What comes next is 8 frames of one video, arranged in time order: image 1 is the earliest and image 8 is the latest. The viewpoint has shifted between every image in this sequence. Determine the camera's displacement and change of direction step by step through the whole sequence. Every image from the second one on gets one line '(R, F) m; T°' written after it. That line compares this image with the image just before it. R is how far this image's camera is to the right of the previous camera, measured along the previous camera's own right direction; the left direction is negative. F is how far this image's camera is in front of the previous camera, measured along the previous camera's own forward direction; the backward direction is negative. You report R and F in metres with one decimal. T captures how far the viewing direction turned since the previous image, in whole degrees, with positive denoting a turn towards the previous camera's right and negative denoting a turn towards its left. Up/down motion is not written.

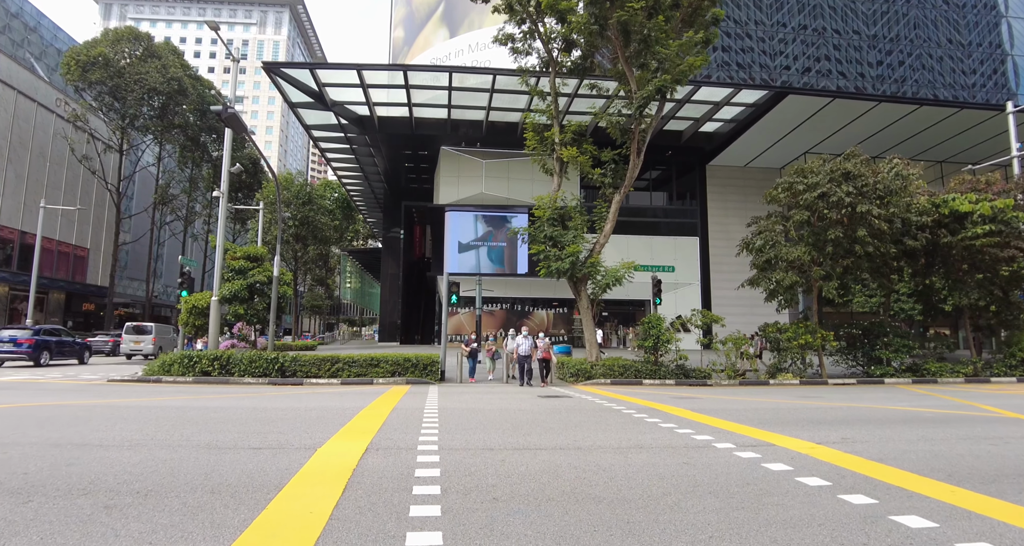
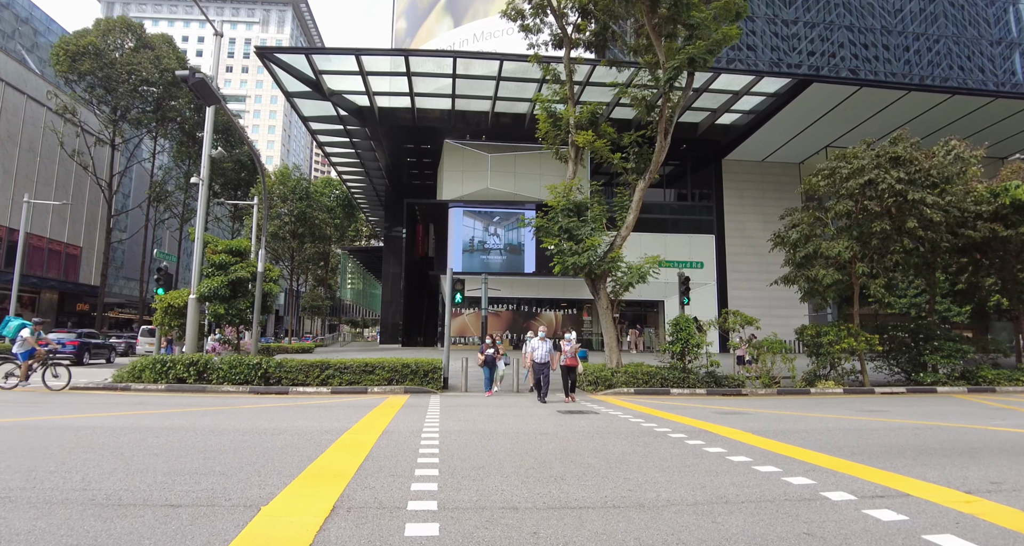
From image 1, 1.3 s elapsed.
(-0.2, +1.7) m; 0°
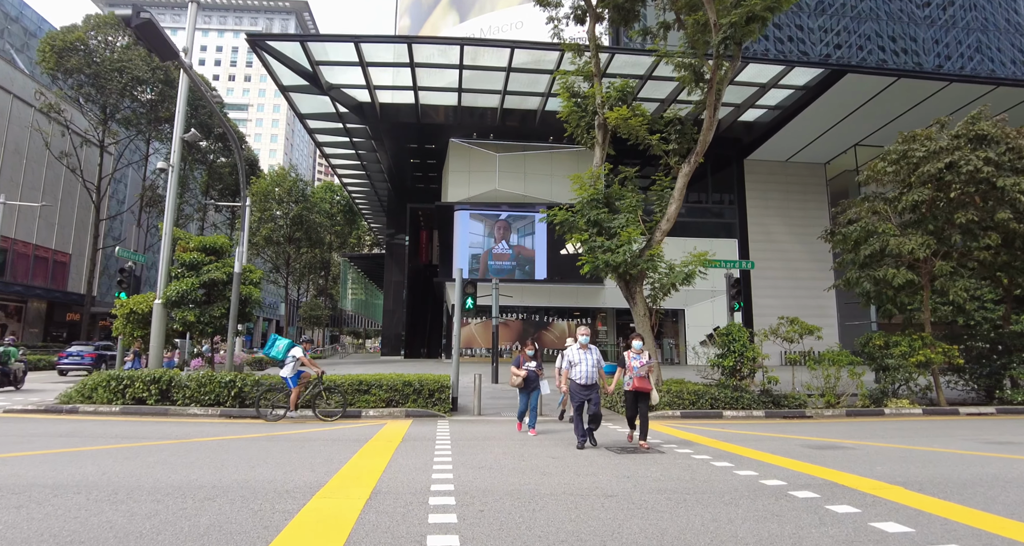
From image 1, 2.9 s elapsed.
(-0.4, +2.2) m; 0°
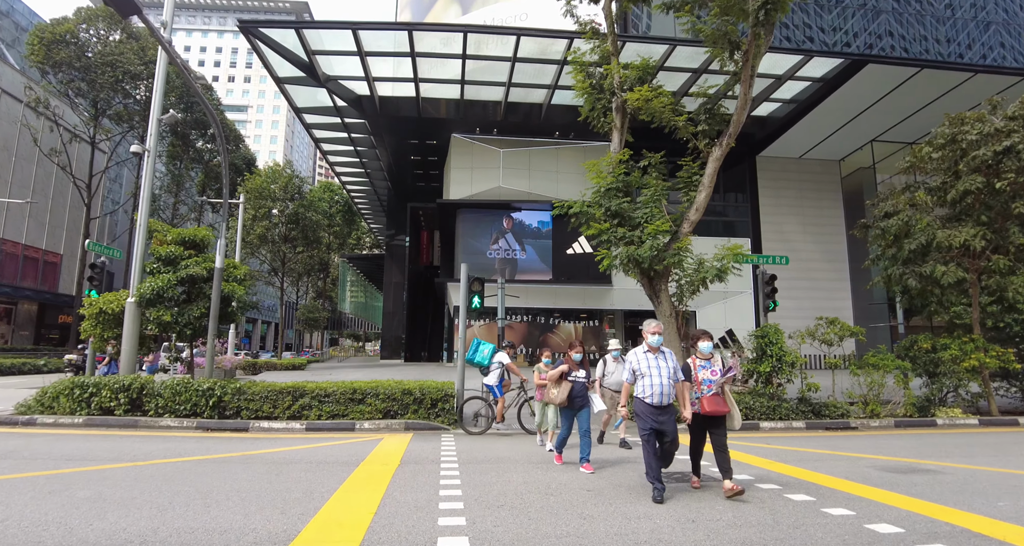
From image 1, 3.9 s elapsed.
(-0.2, +1.2) m; 0°
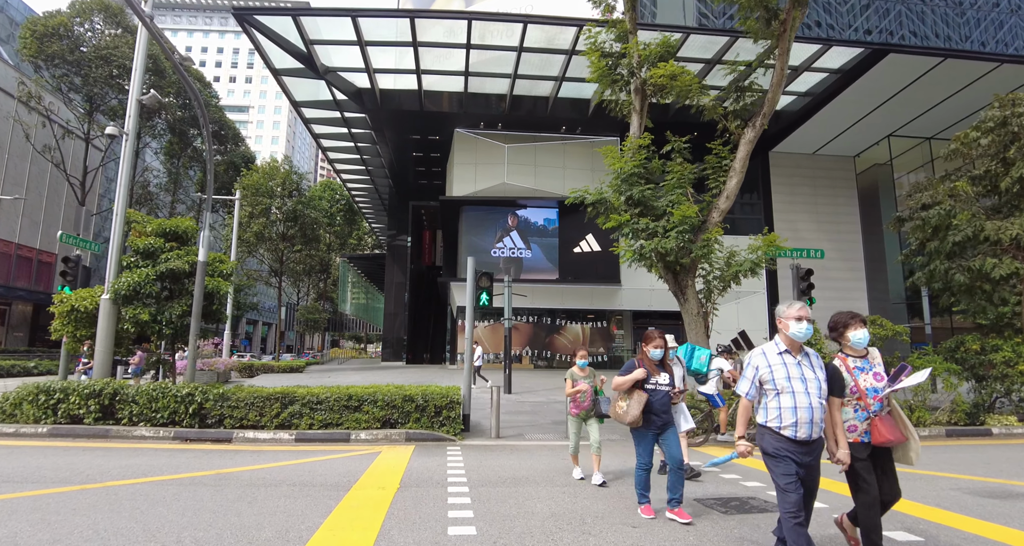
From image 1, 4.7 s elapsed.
(-0.2, +1.0) m; 0°
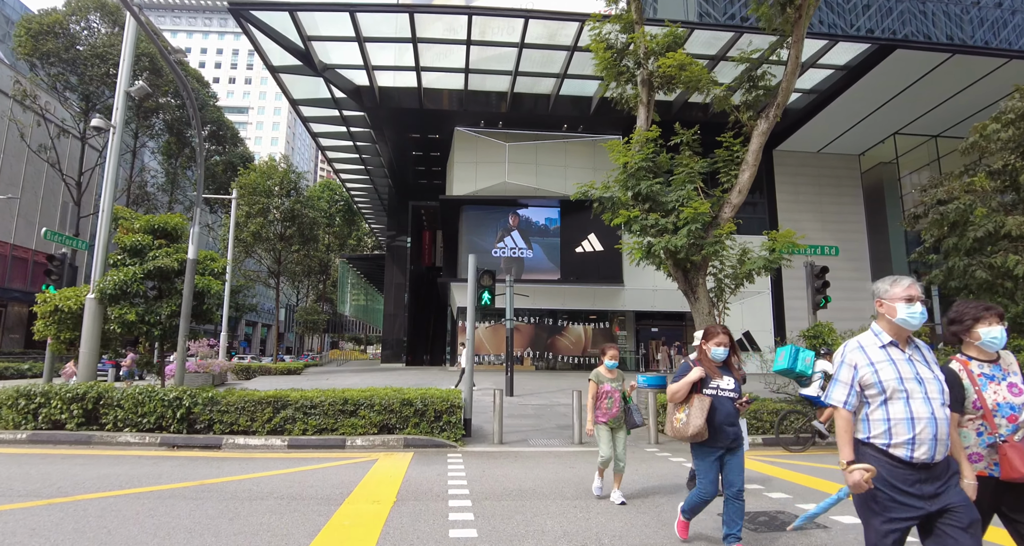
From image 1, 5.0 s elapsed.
(-0.1, +0.4) m; 0°
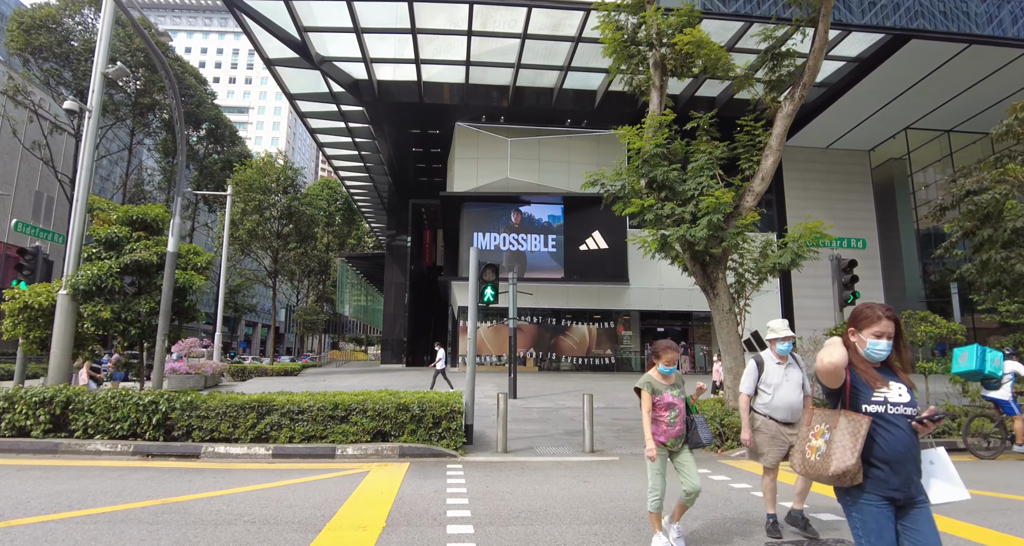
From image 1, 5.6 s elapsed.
(-0.1, +0.7) m; 0°
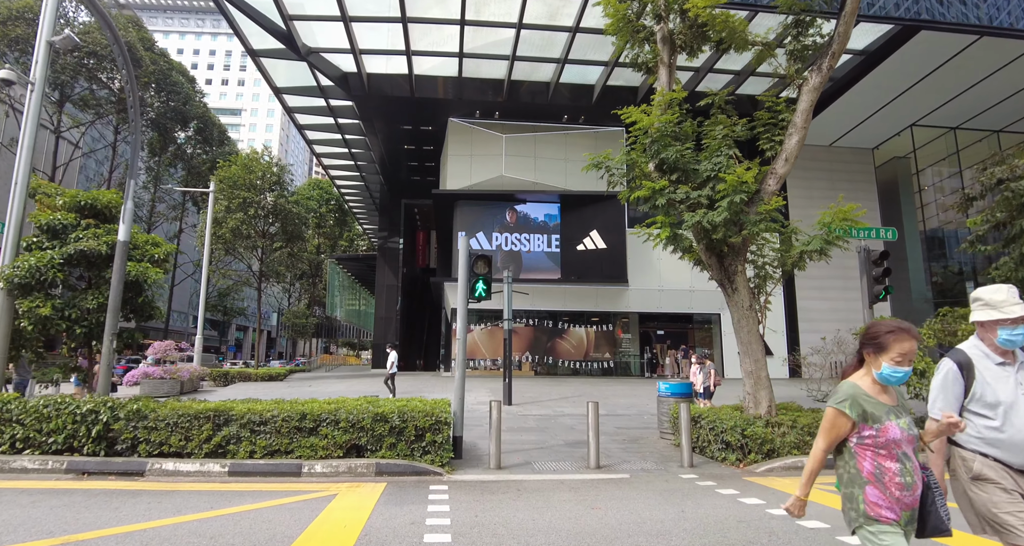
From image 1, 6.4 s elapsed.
(0.0, +1.0) m; +1°
